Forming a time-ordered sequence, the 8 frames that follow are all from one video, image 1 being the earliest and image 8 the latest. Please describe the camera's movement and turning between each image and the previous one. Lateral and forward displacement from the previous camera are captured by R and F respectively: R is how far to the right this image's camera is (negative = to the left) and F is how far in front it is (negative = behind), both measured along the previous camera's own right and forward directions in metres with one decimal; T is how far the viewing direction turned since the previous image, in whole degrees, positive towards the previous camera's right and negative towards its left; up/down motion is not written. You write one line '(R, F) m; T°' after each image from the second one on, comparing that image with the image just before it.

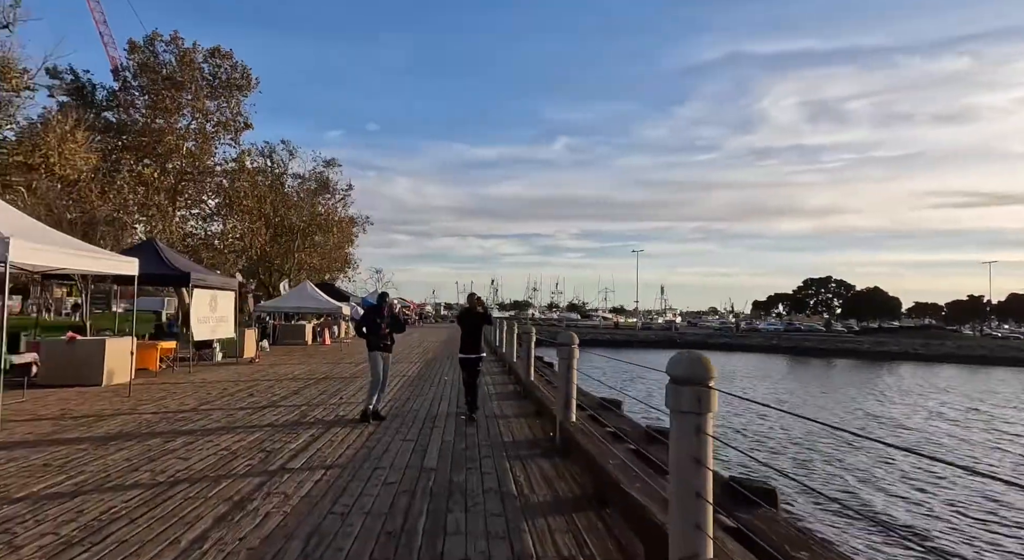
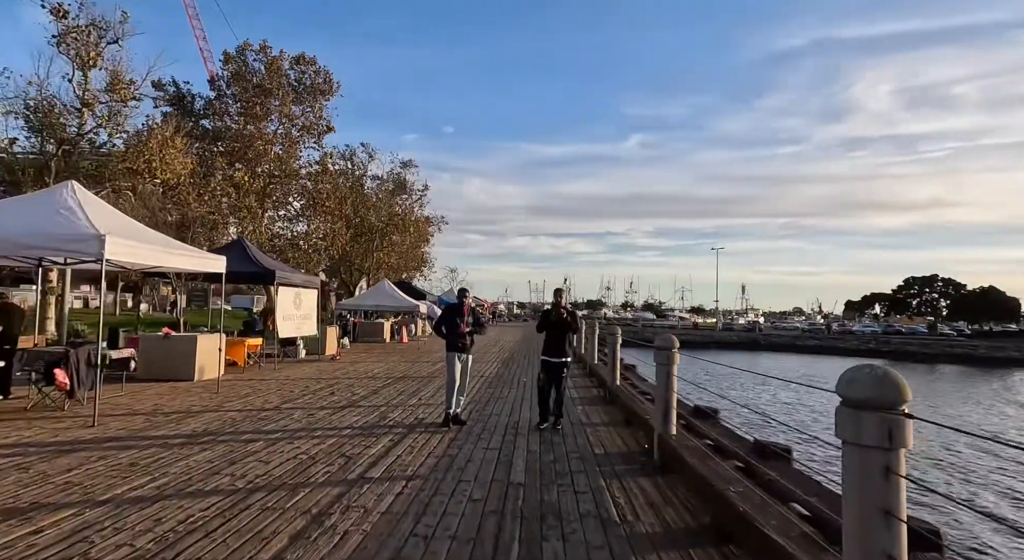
(-0.2, +0.5) m; -7°
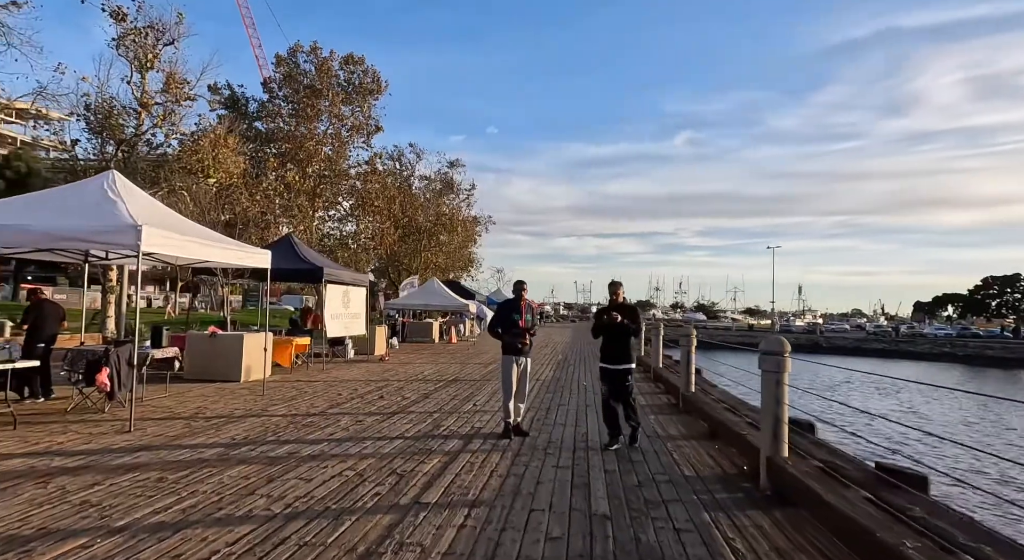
(-0.3, +0.8) m; -4°
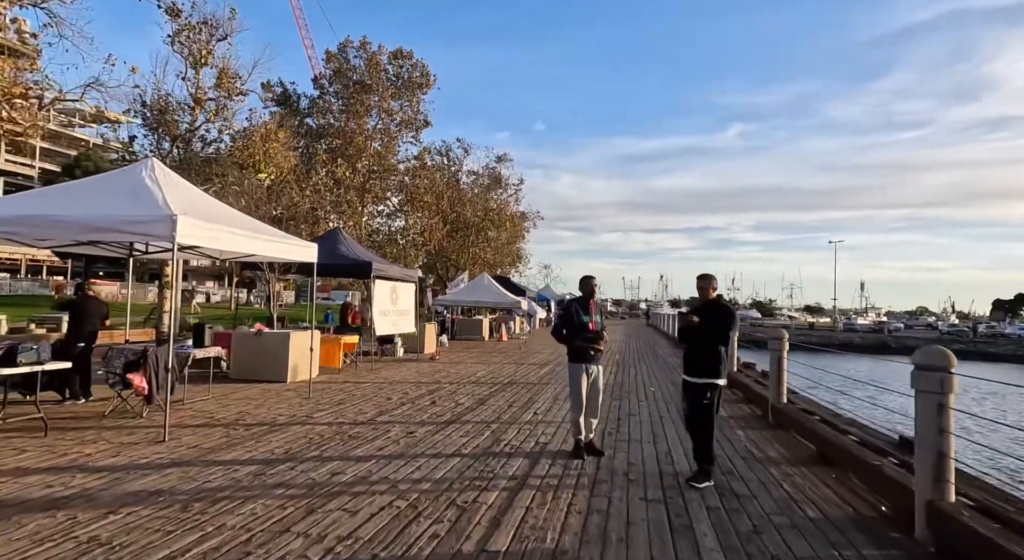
(-0.2, +0.8) m; -4°
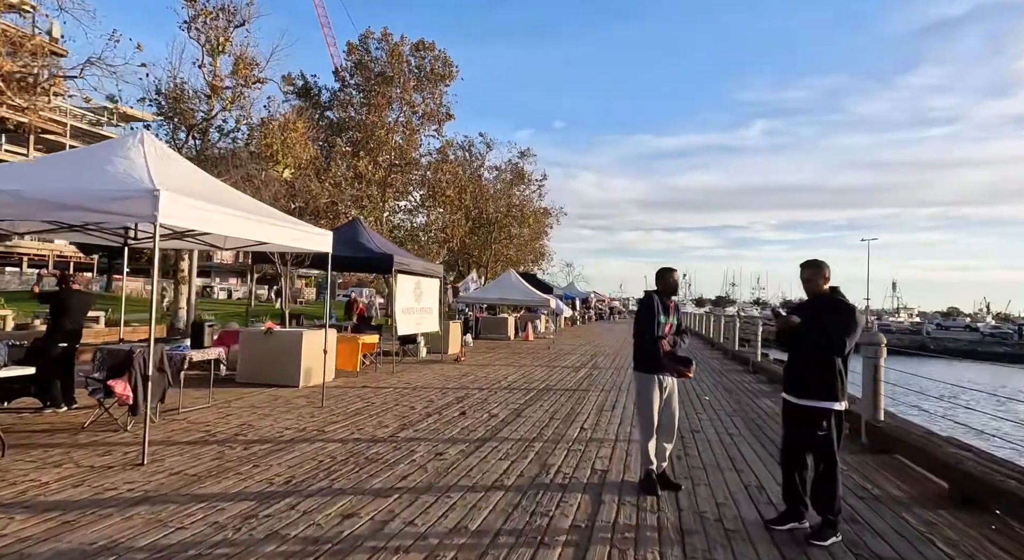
(-0.3, +1.1) m; -2°
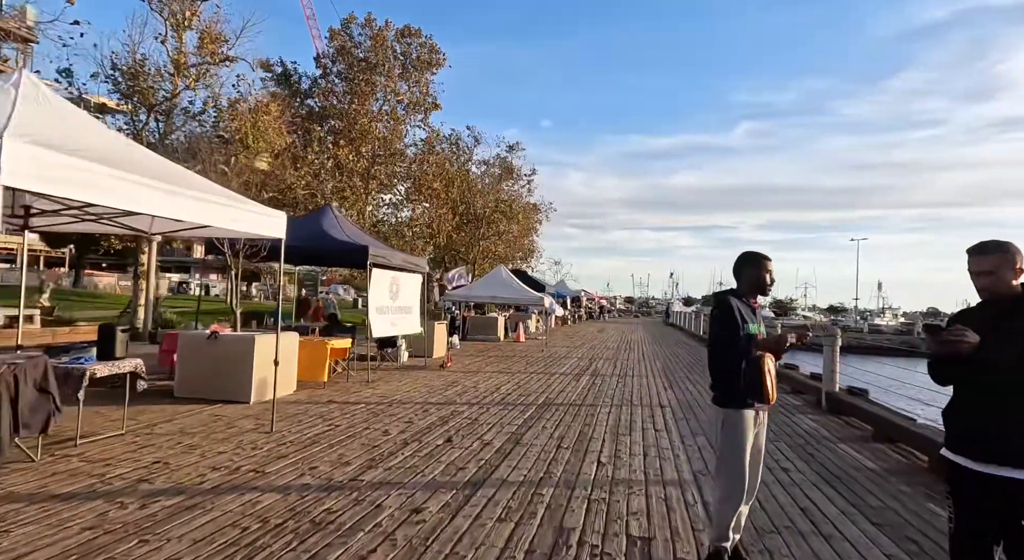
(-0.1, +1.4) m; +1°
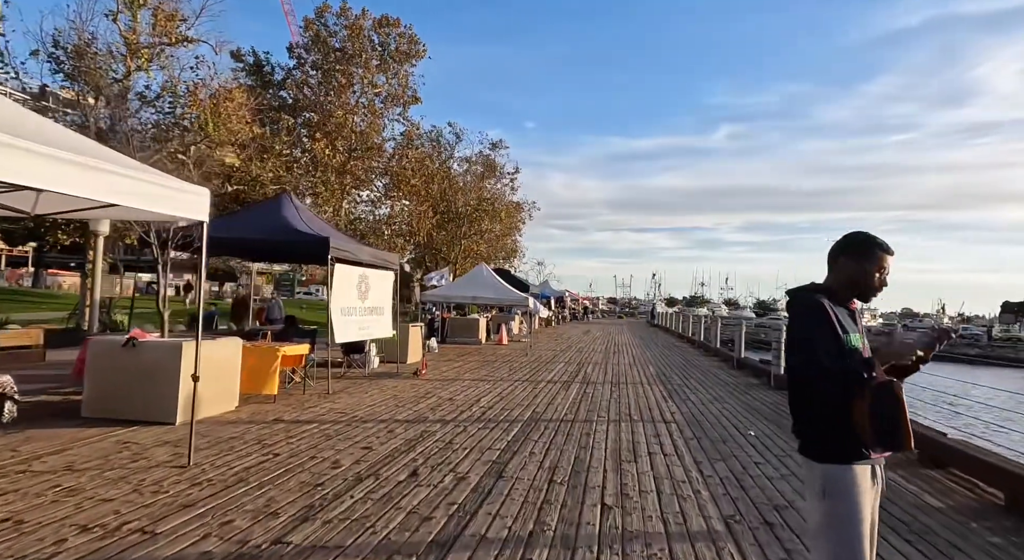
(0.0, +1.2) m; +2°
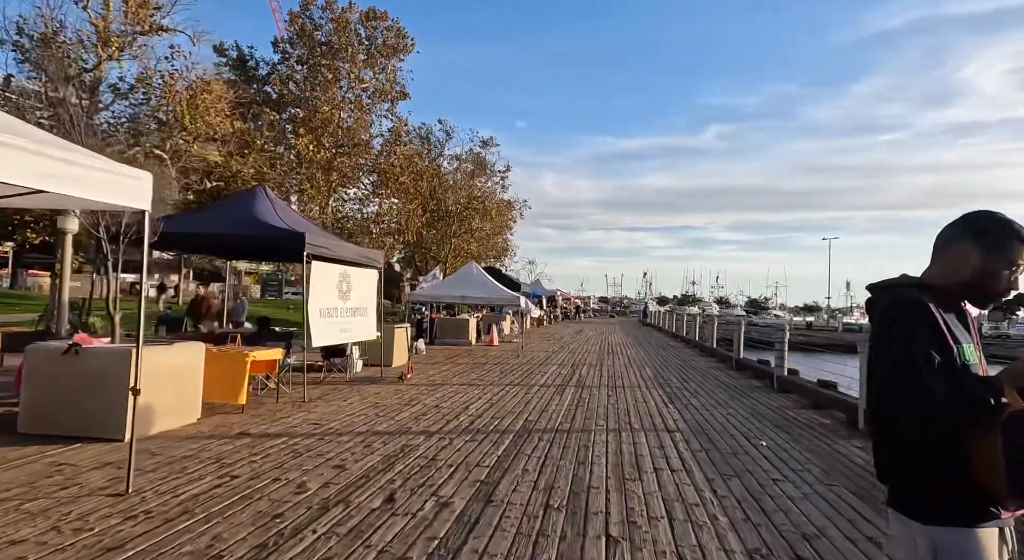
(0.0, +0.6) m; +1°
